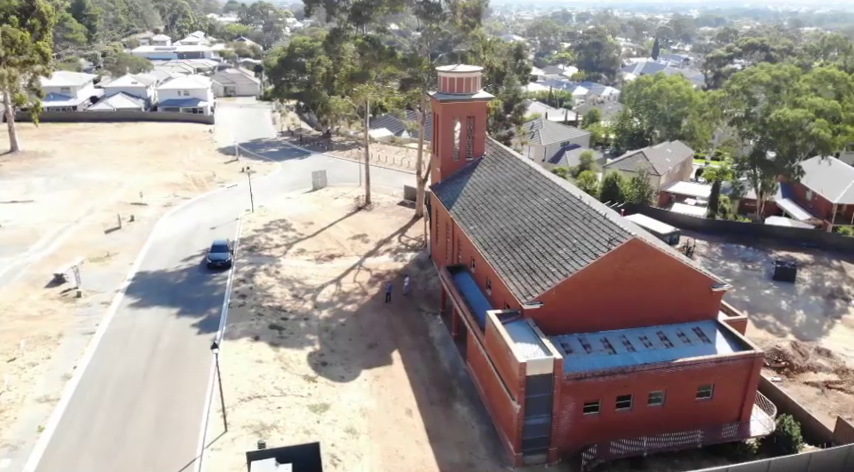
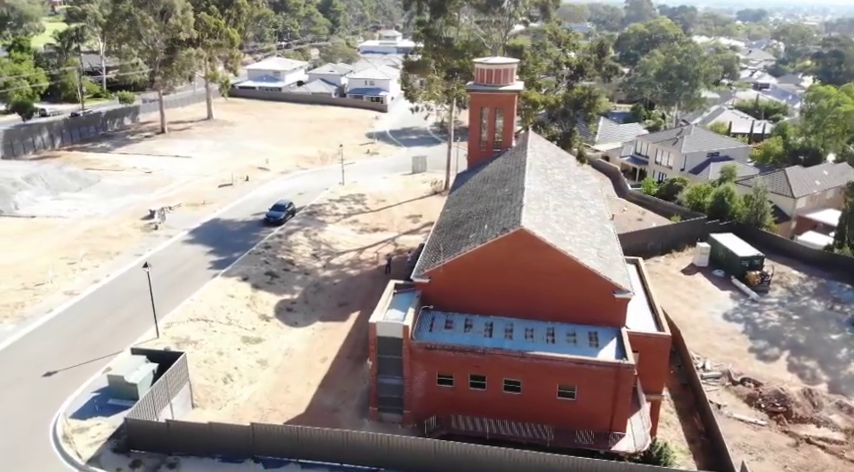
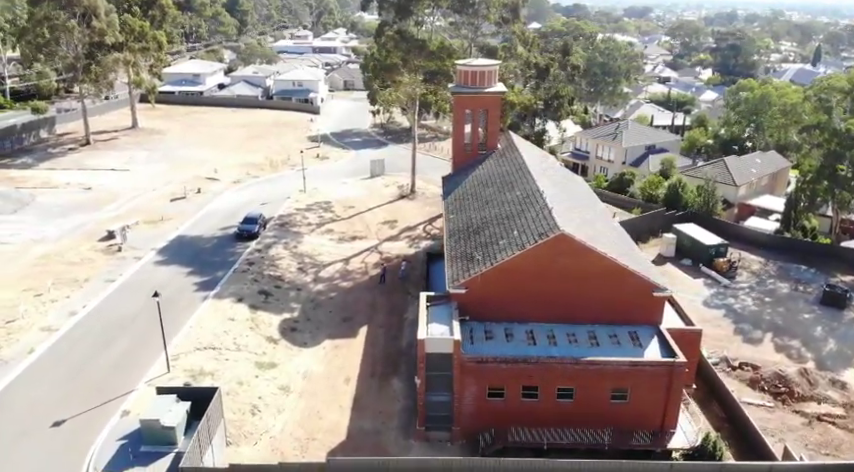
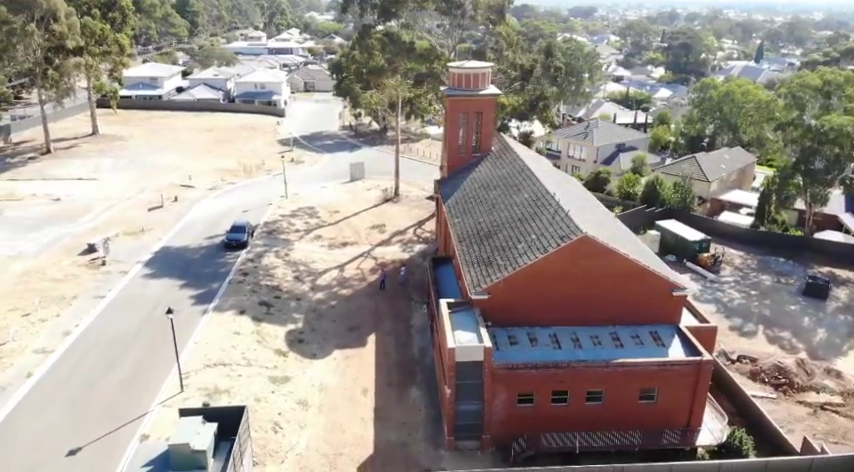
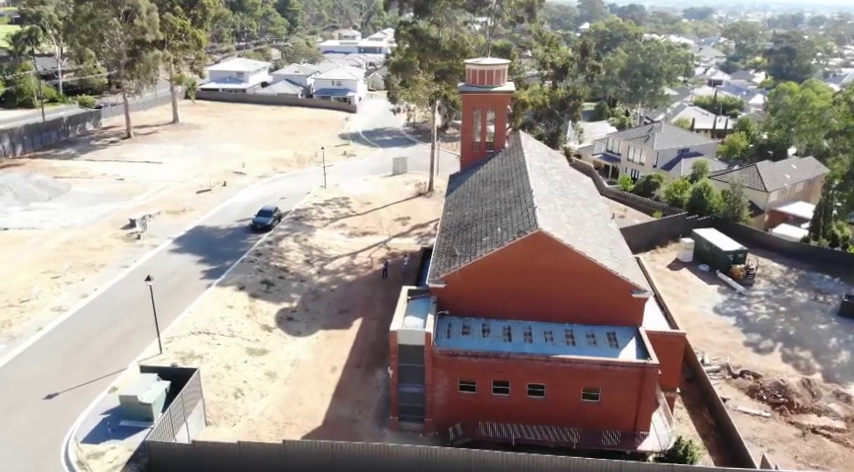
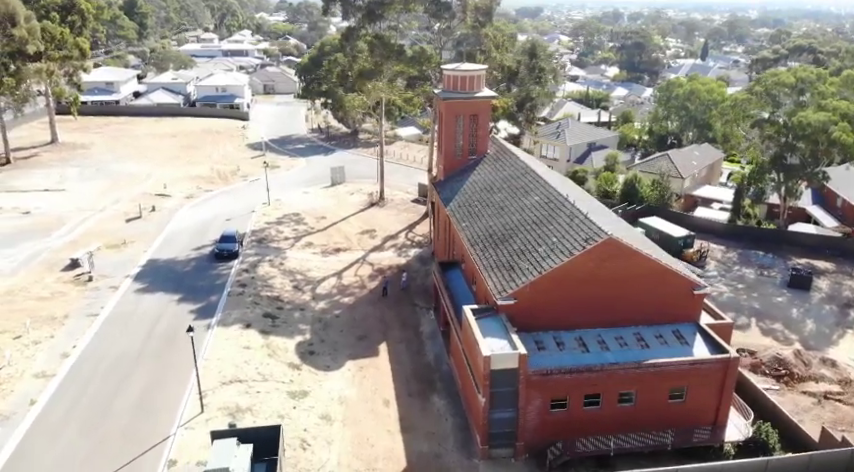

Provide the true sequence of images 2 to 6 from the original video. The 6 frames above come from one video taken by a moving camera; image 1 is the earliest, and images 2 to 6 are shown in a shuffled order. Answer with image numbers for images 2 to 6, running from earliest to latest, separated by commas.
6, 4, 3, 5, 2
